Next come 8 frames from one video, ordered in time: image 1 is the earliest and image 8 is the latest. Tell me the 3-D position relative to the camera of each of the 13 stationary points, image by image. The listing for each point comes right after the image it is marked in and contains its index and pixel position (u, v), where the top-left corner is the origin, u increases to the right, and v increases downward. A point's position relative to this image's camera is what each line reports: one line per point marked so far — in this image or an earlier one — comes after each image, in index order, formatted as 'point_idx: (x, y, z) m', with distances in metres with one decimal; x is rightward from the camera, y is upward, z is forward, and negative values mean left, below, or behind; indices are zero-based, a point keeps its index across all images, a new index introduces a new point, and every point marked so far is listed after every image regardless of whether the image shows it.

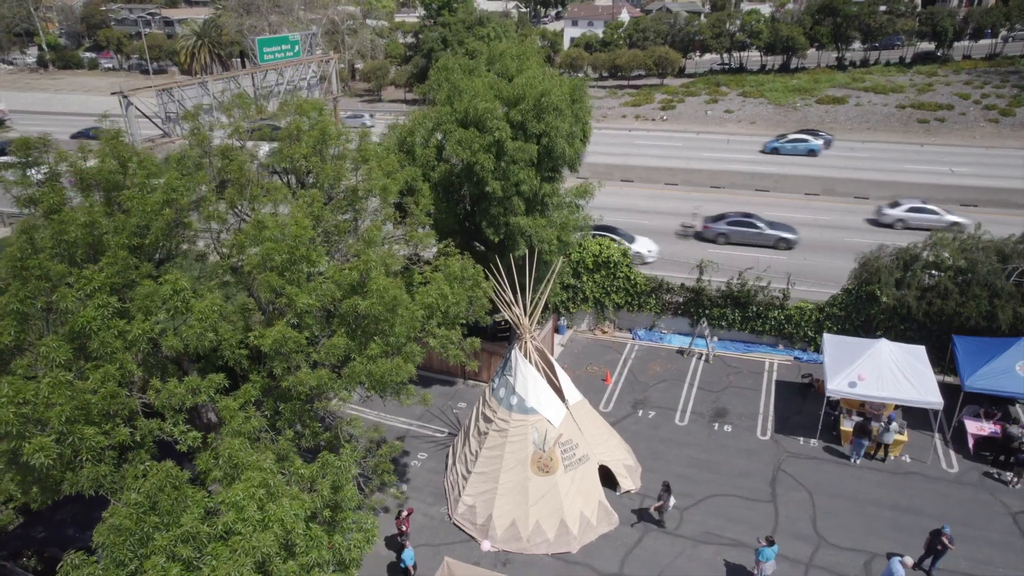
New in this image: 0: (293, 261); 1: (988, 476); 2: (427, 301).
0: (-3.4, +0.4, +10.1) m
1: (+12.6, -5.0, +17.3) m
2: (-1.5, -0.2, +12.0) m
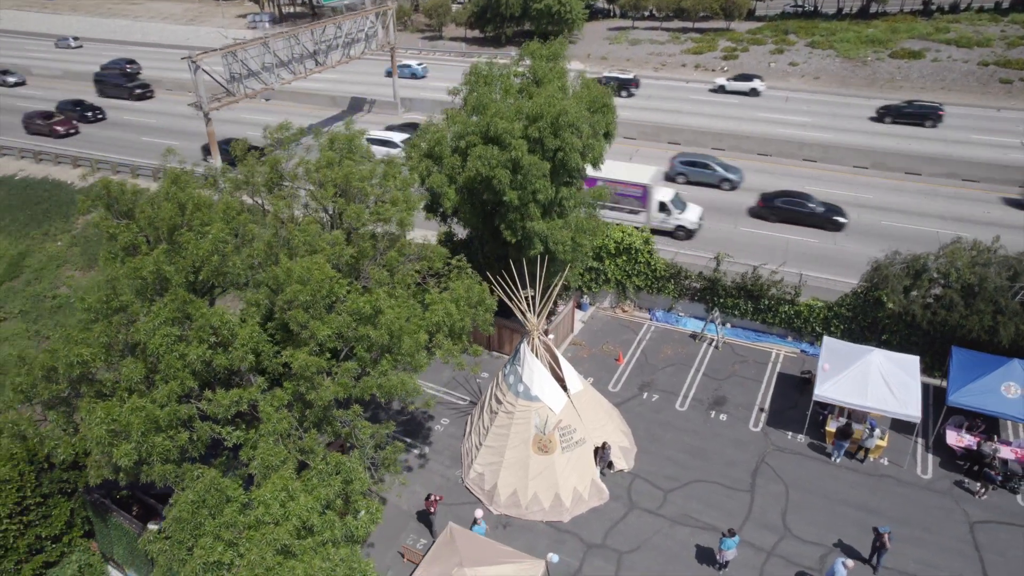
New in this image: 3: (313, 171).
0: (-3.7, -0.2, +12.3) m
1: (+12.7, -5.6, +18.5) m
2: (-1.6, -0.7, +14.0) m
3: (-4.4, +2.5, +14.6) m
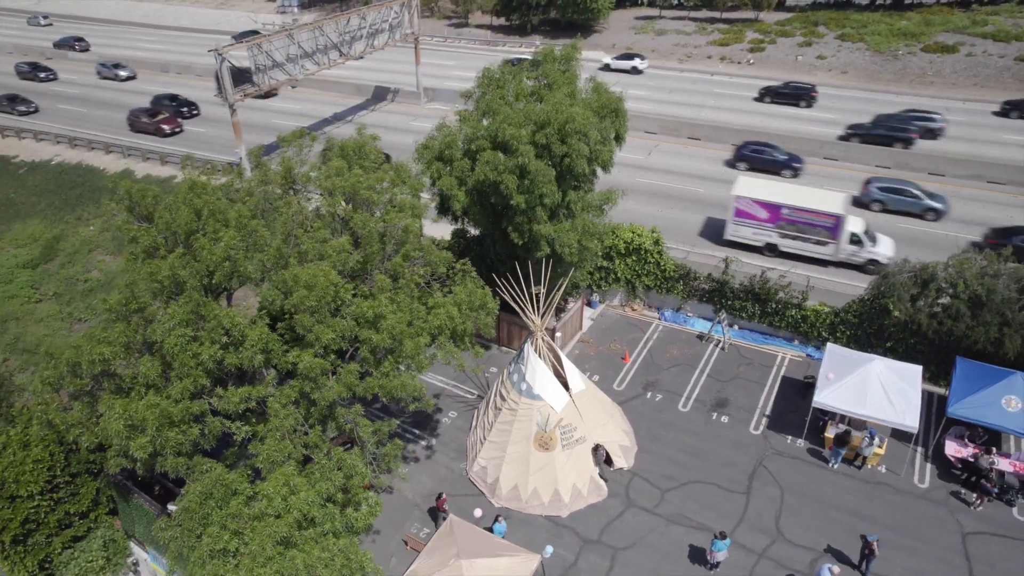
0: (-3.8, -0.3, +12.9) m
1: (+12.7, -5.9, +18.7) m
2: (-1.7, -0.8, +14.6) m
3: (-4.3, +2.5, +15.2) m
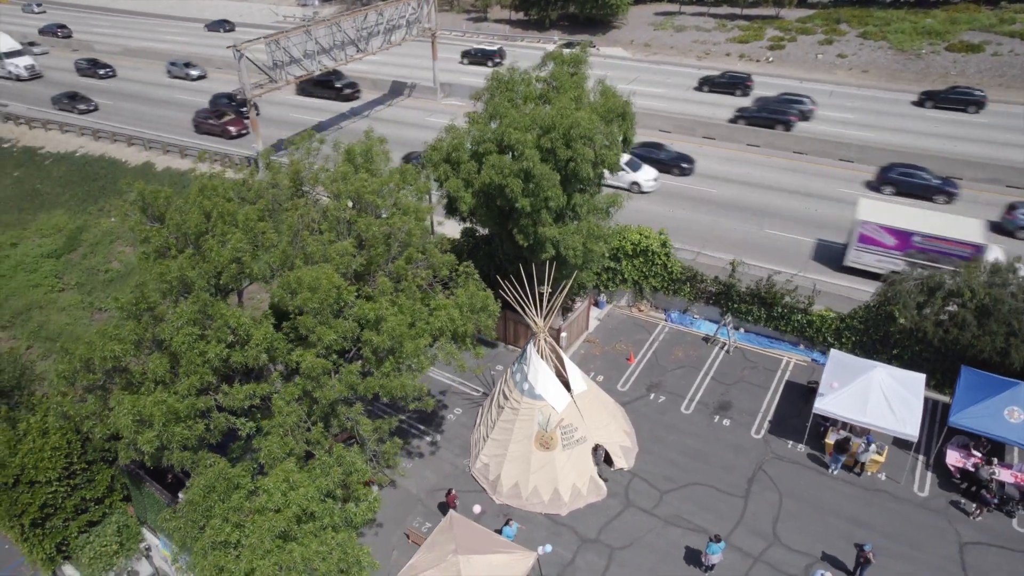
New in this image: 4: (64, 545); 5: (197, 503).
0: (-3.8, -0.3, +13.3) m
1: (+12.7, -6.2, +18.7) m
2: (-1.7, -0.8, +14.9) m
3: (-4.3, +2.4, +15.6) m
4: (-12.5, -7.2, +18.2) m
5: (-5.7, -3.9, +11.8) m
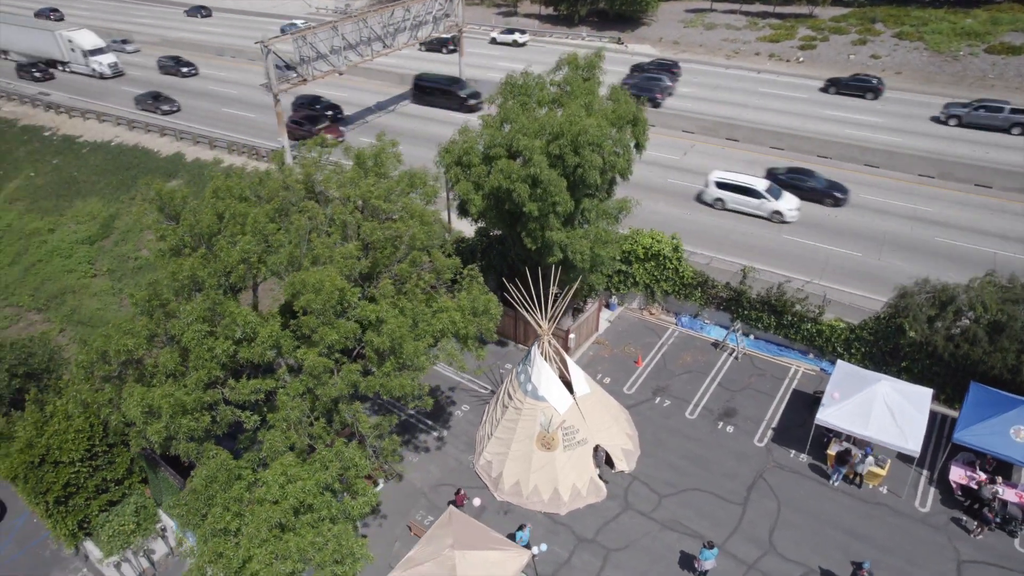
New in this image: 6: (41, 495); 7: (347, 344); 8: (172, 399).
0: (-3.9, -0.3, +13.8) m
1: (+12.6, -6.6, +18.6) m
2: (-1.7, -0.9, +15.4) m
3: (-4.2, +2.4, +16.1) m
4: (-12.6, -6.9, +19.2) m
5: (-6.0, -3.9, +12.5) m
6: (-13.1, -5.8, +18.2) m
7: (-3.6, -1.2, +14.1) m
8: (-6.6, -2.2, +12.7) m
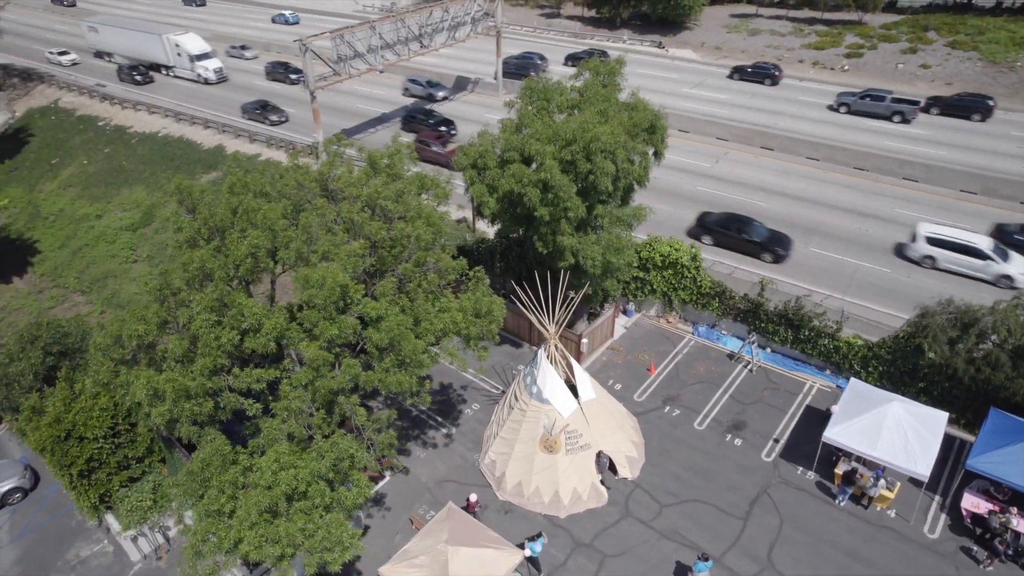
0: (-4.0, -0.3, +14.3) m
1: (+12.5, -7.2, +18.0) m
2: (-1.7, -0.9, +15.7) m
3: (-4.0, +2.5, +16.6) m
4: (-12.6, -6.4, +20.2) m
5: (-6.3, -3.7, +13.1) m
6: (-13.1, -5.3, +19.2) m
7: (-3.7, -1.1, +14.6) m
8: (-6.9, -2.0, +13.3) m
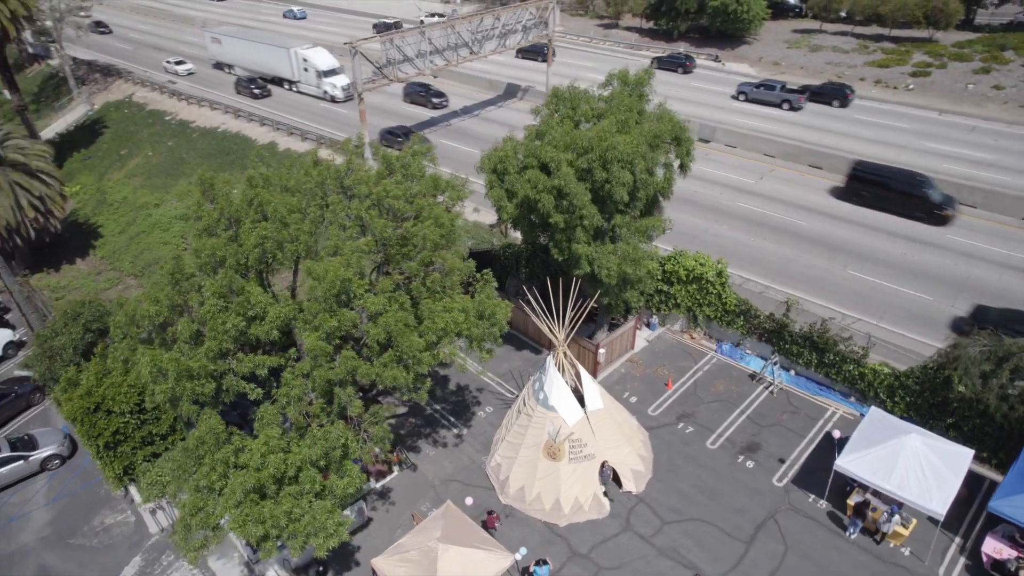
0: (-4.1, -0.1, +14.8) m
1: (+12.2, -8.1, +17.1) m
2: (-1.8, -0.9, +16.0) m
3: (-3.8, +2.7, +17.0) m
4: (-12.5, -5.9, +21.3) m
5: (-6.7, -3.4, +13.7) m
6: (-13.0, -4.7, +20.3) m
7: (-3.8, -1.0, +15.0) m
8: (-7.1, -1.6, +14.0) m
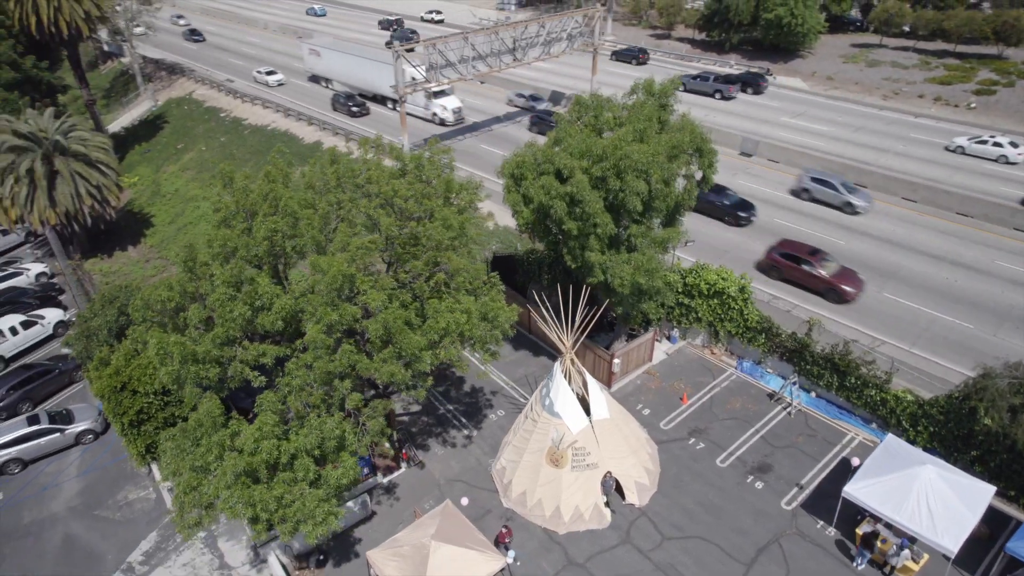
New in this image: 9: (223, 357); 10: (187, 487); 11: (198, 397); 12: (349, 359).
0: (-4.1, 0.0, +15.2) m
1: (+11.9, -8.7, +16.2) m
2: (-1.8, -0.9, +16.2) m
3: (-3.5, +2.7, +17.5) m
4: (-12.3, -5.4, +22.3) m
5: (-6.9, -3.2, +14.3) m
6: (-12.9, -4.2, +21.4) m
7: (-3.9, -0.9, +15.4) m
8: (-7.3, -1.3, +14.7) m
9: (-6.7, -1.6, +15.2) m
10: (-6.8, -4.2, +13.7) m
11: (-7.1, -2.5, +14.9) m
12: (-3.9, -1.7, +15.5) m
